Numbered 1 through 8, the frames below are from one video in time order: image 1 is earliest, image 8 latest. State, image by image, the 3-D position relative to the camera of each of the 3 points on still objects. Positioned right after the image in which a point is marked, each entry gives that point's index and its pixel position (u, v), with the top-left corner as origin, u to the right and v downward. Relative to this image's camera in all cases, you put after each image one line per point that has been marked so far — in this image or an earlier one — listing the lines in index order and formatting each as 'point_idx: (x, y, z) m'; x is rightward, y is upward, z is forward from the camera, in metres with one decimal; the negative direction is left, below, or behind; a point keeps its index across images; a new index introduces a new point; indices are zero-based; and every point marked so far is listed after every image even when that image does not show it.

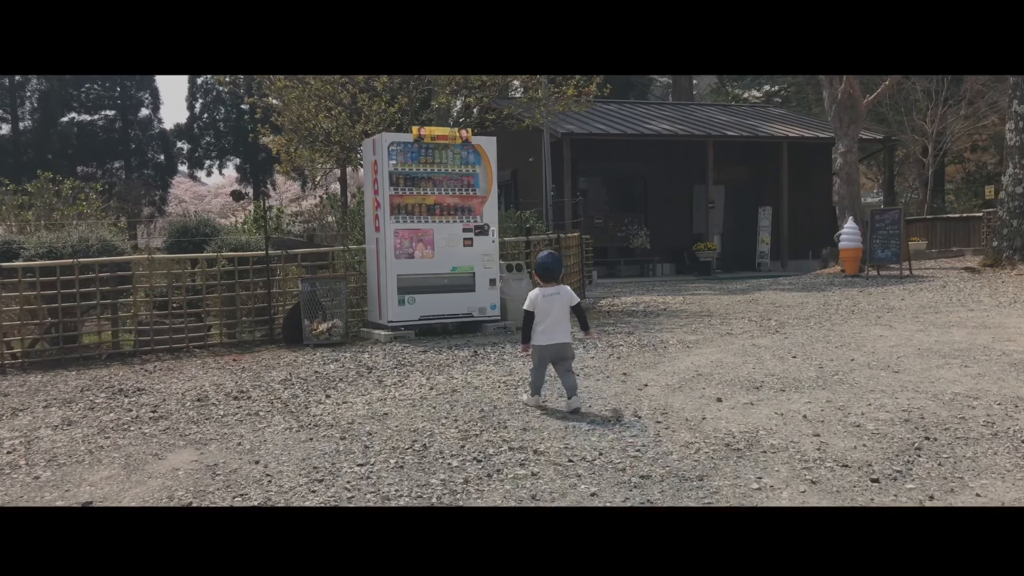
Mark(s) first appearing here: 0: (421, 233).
0: (-1.4, +0.8, +13.2) m
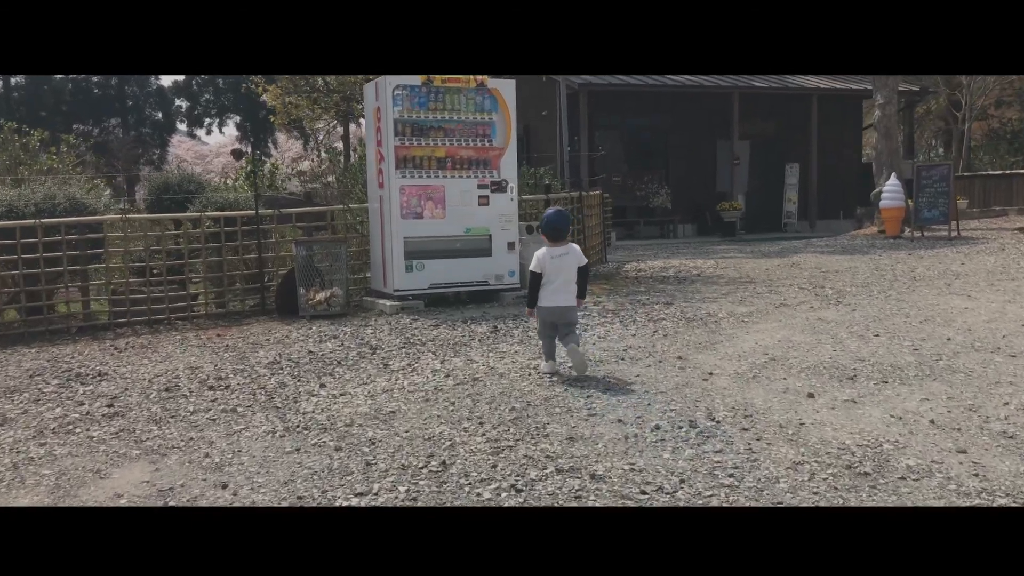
0: (-1.1, +1.3, +11.7) m
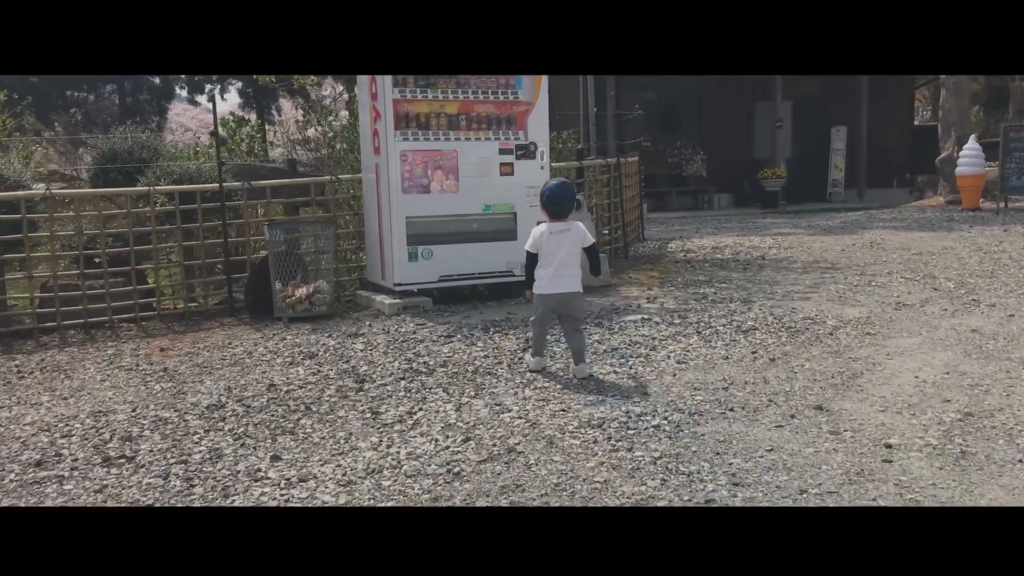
0: (-0.7, +1.4, +9.2) m
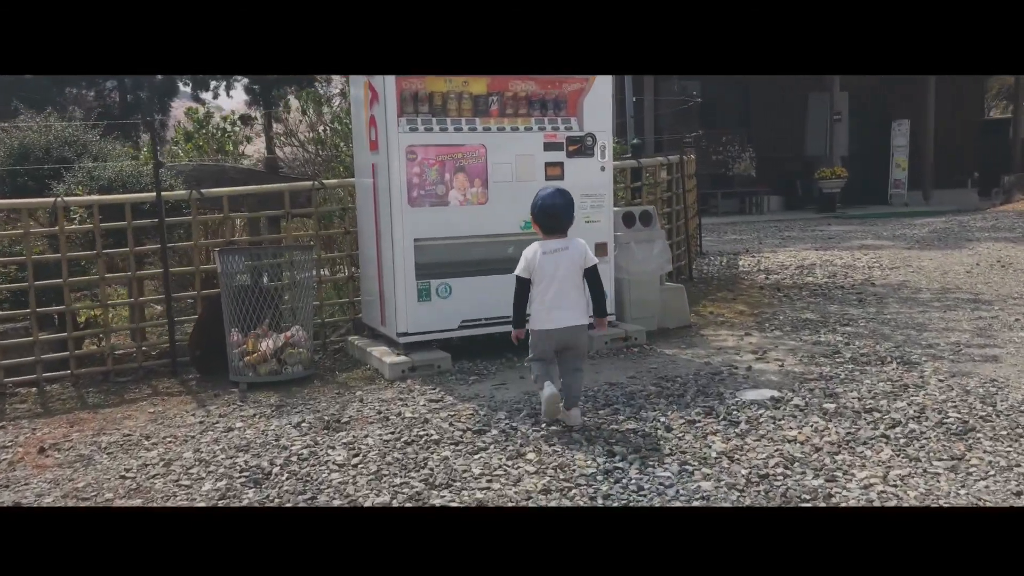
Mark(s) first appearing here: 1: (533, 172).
0: (-0.4, +1.0, +6.6) m
1: (+0.2, +0.9, +6.8) m
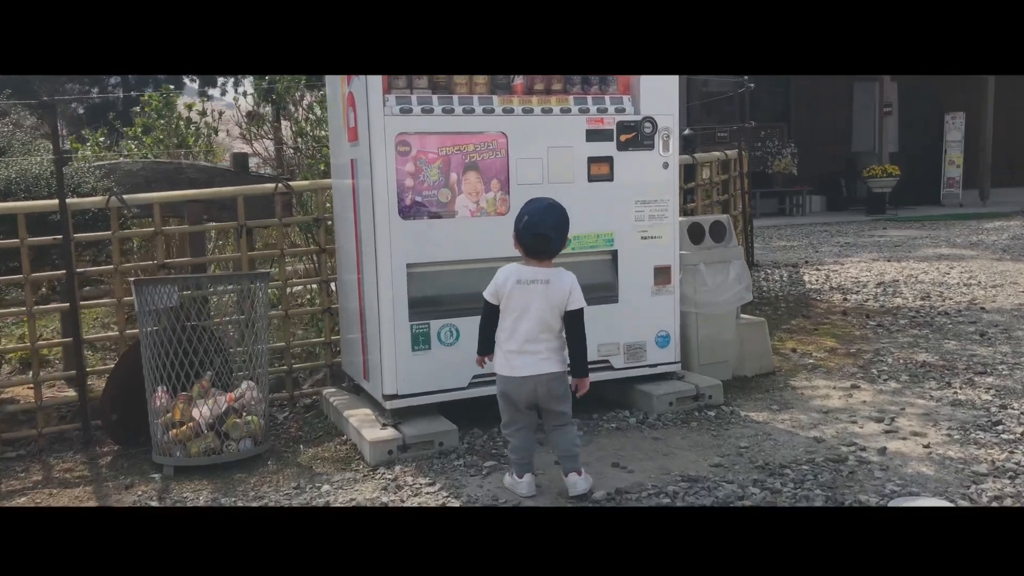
0: (-0.2, +0.8, +4.7) m
1: (+0.3, +0.6, +4.9) m
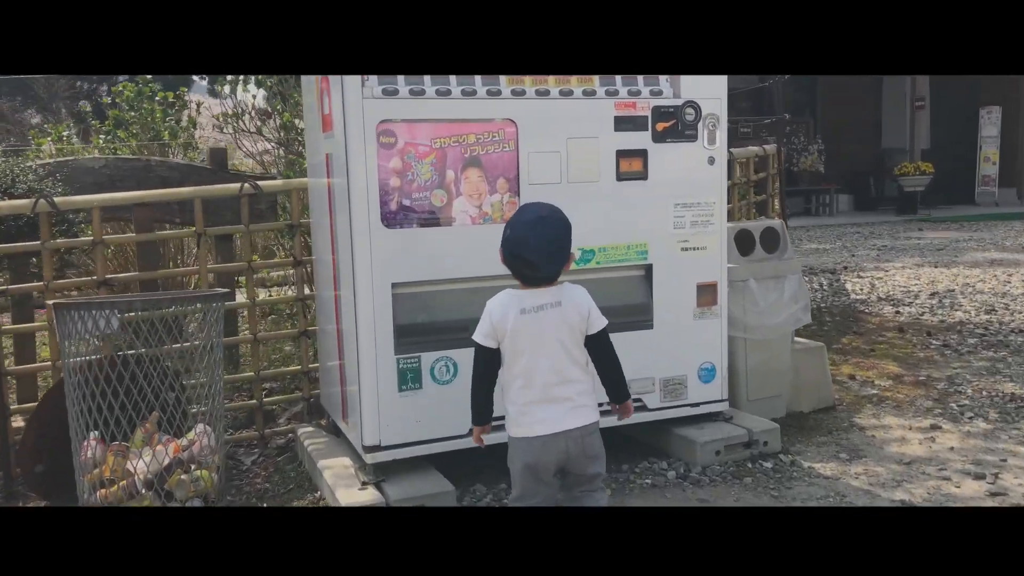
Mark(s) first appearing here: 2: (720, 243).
0: (-0.2, +0.7, +3.8) m
1: (+0.4, +0.5, +4.0) m
2: (+1.0, +0.2, +4.3) m
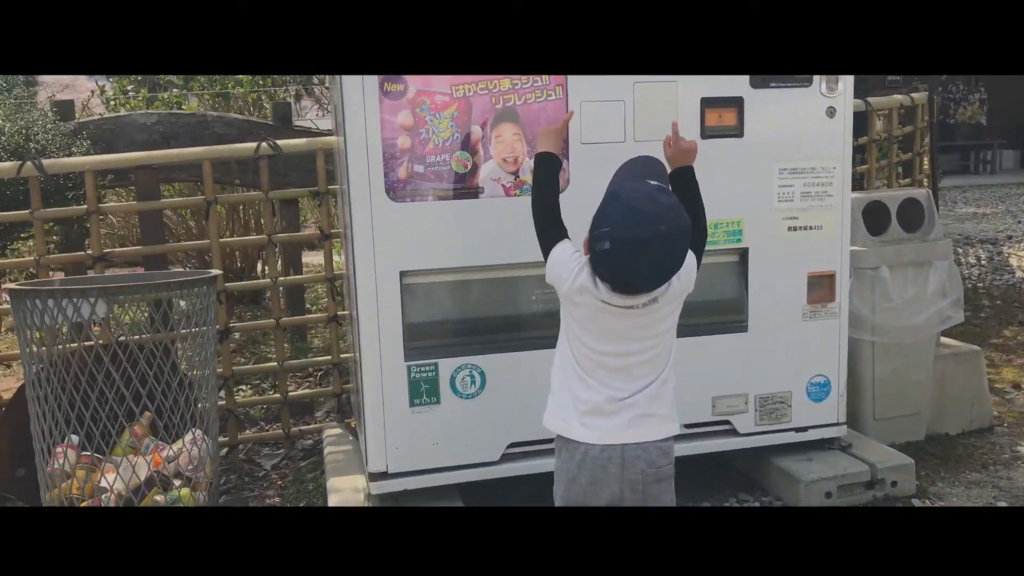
0: (0.0, +0.7, +2.9) m
1: (+0.6, +0.6, +3.1) m
2: (+1.2, +0.2, +3.2) m
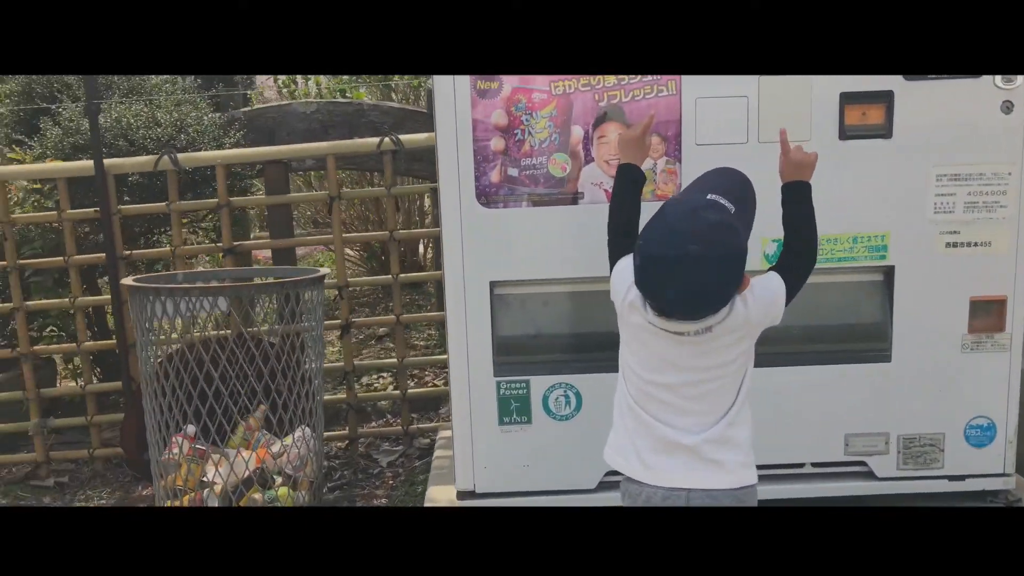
0: (+0.3, +0.6, +2.6) m
1: (+0.9, +0.5, +2.7) m
2: (+1.5, +0.2, +2.7) m
